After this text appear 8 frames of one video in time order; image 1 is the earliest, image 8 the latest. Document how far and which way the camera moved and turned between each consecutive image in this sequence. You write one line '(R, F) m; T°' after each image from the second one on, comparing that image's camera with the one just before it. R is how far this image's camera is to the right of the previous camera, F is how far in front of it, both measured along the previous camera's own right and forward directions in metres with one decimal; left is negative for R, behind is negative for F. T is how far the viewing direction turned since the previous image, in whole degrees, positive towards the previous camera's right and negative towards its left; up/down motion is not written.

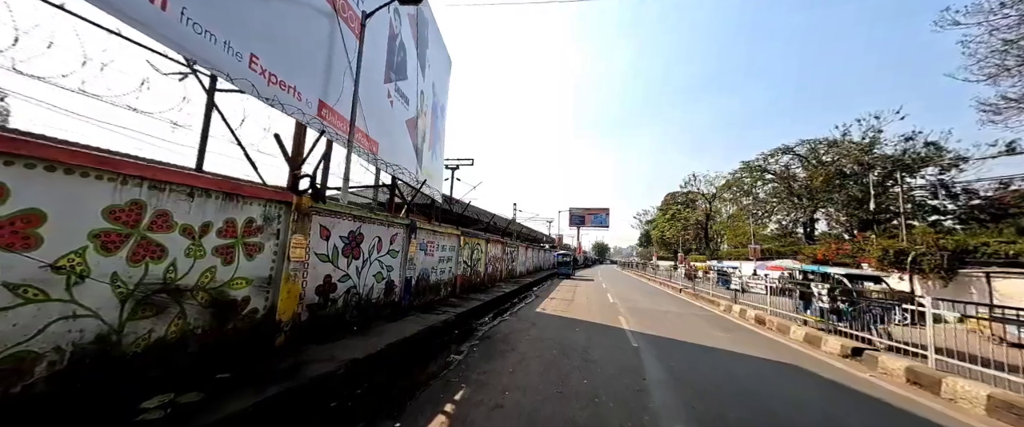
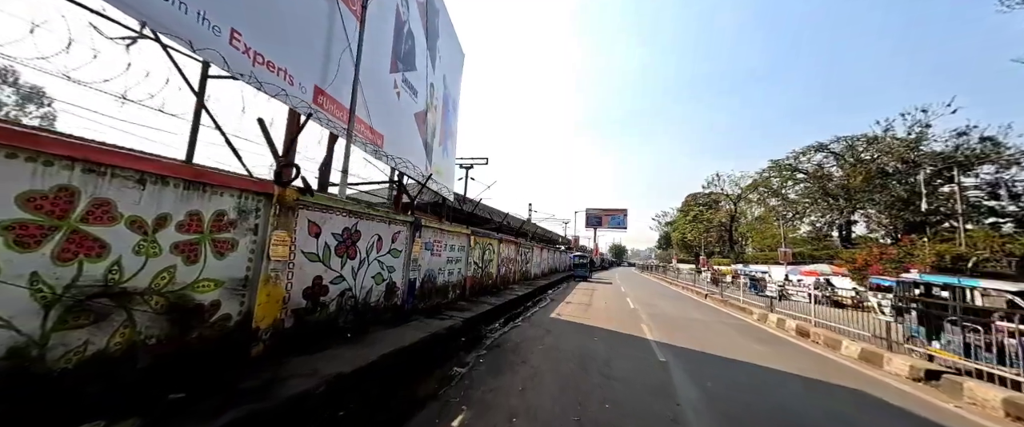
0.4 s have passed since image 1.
(+0.1, +0.6) m; -3°
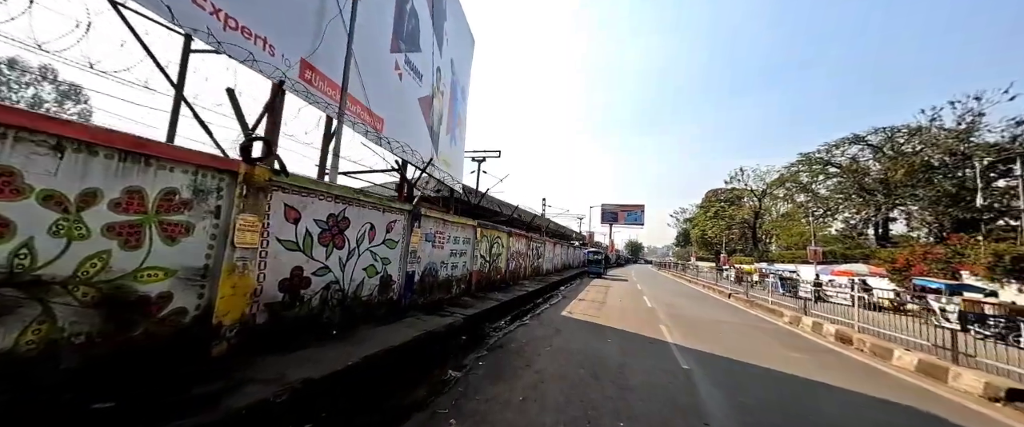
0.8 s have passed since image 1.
(+0.2, +0.6) m; -3°
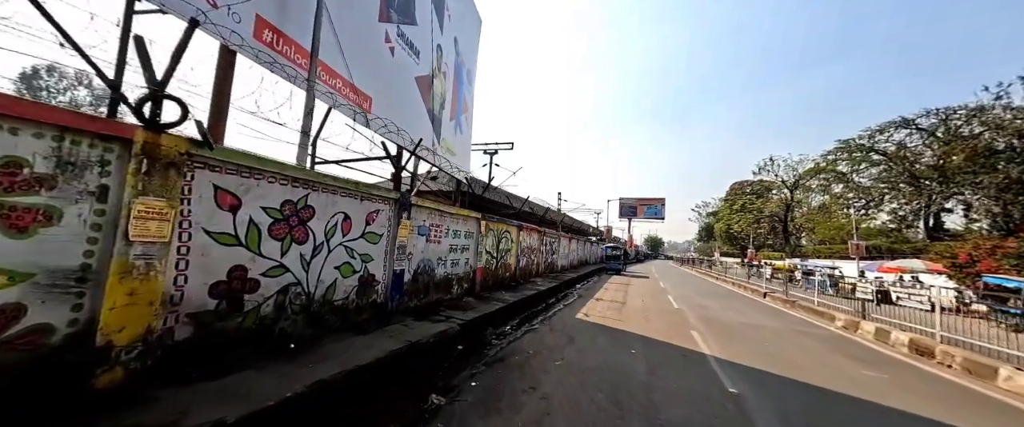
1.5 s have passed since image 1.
(+0.2, +1.0) m; -3°
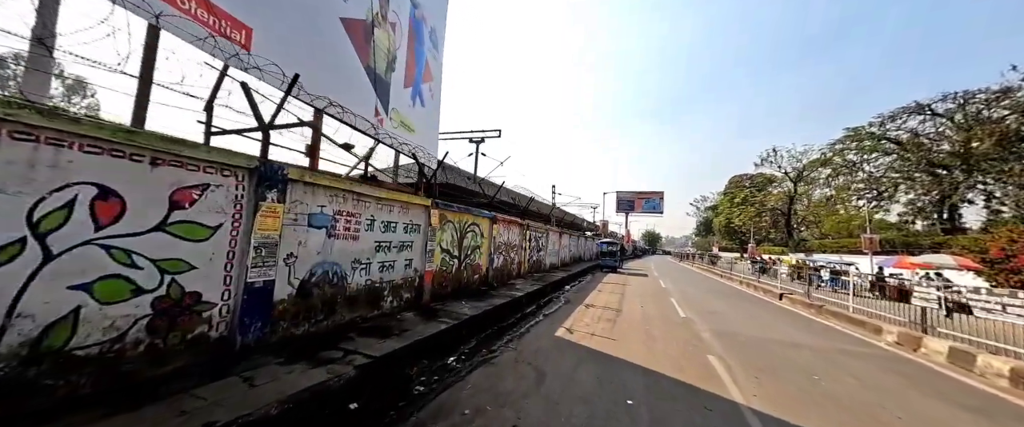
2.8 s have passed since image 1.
(+0.8, +2.0) m; 0°
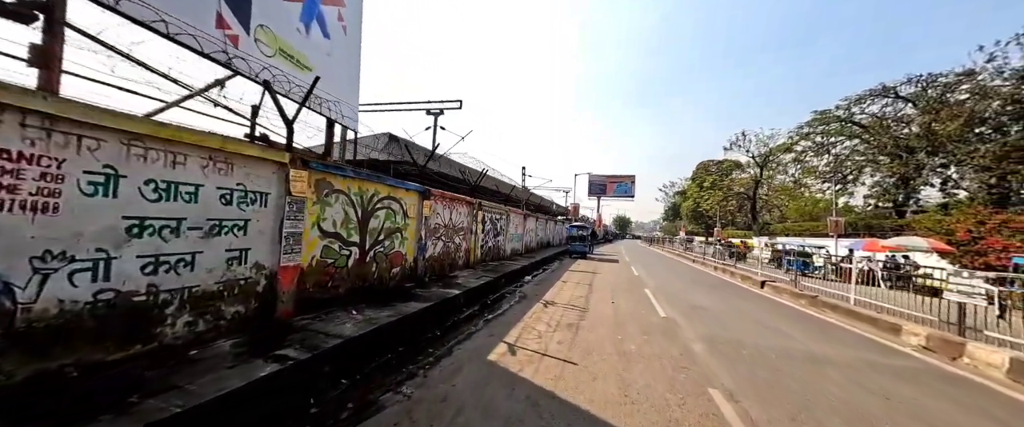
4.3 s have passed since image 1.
(+0.9, +2.2) m; +5°
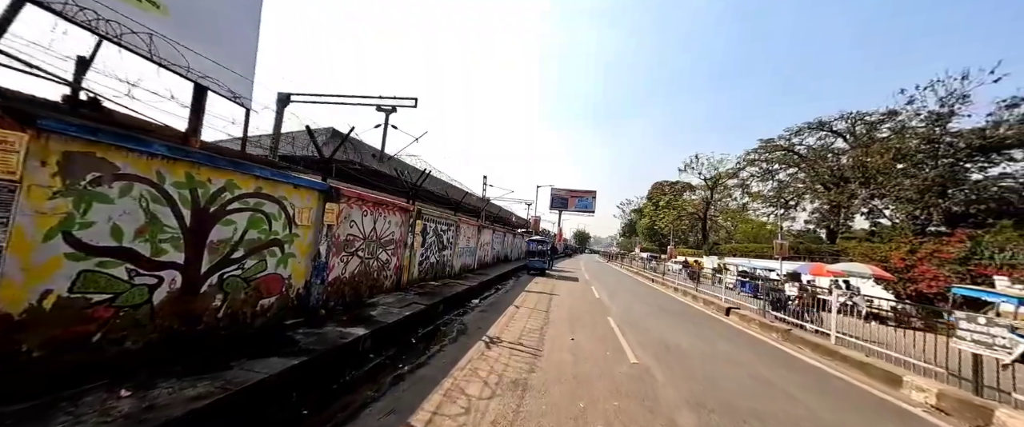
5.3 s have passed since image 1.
(+0.5, +1.6) m; +7°
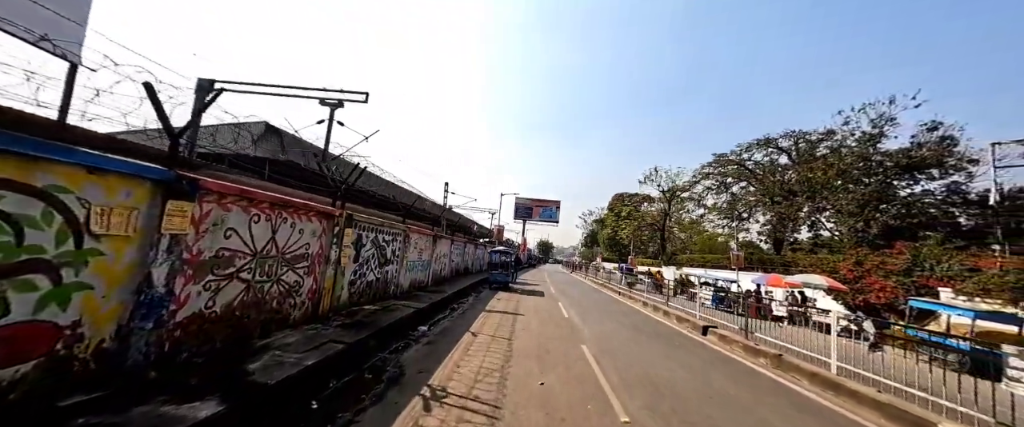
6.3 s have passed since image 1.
(+0.2, +1.5) m; +7°
